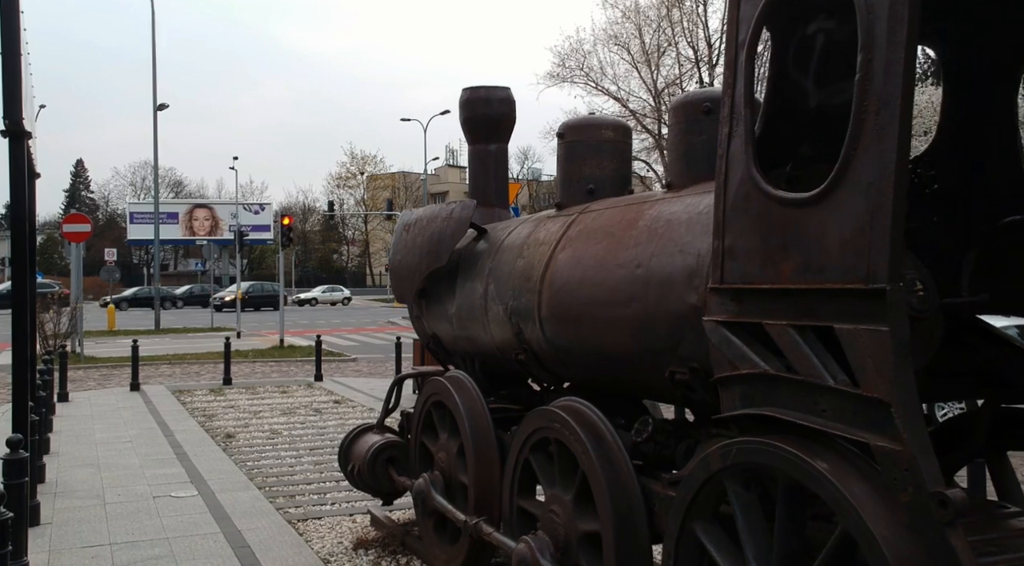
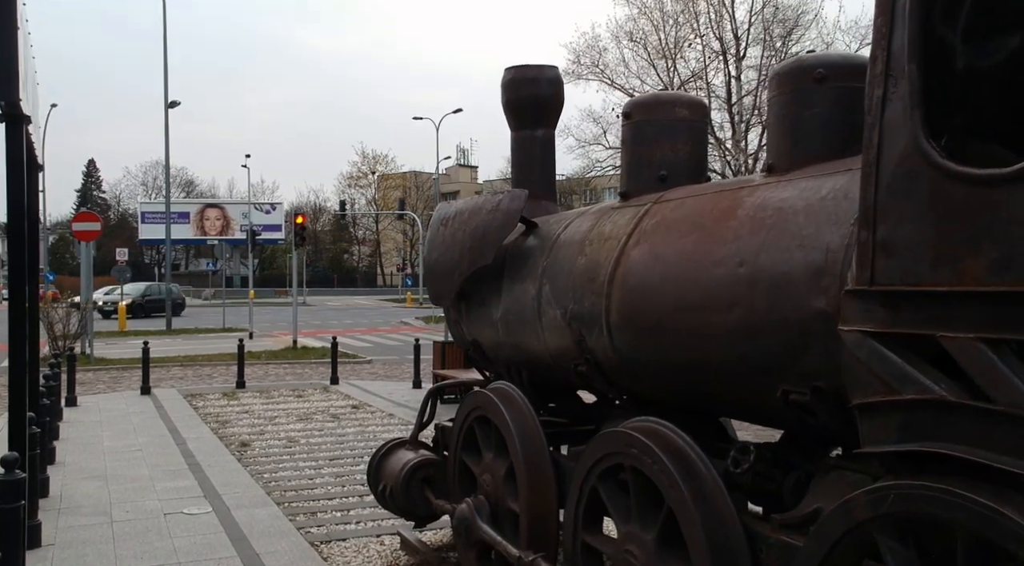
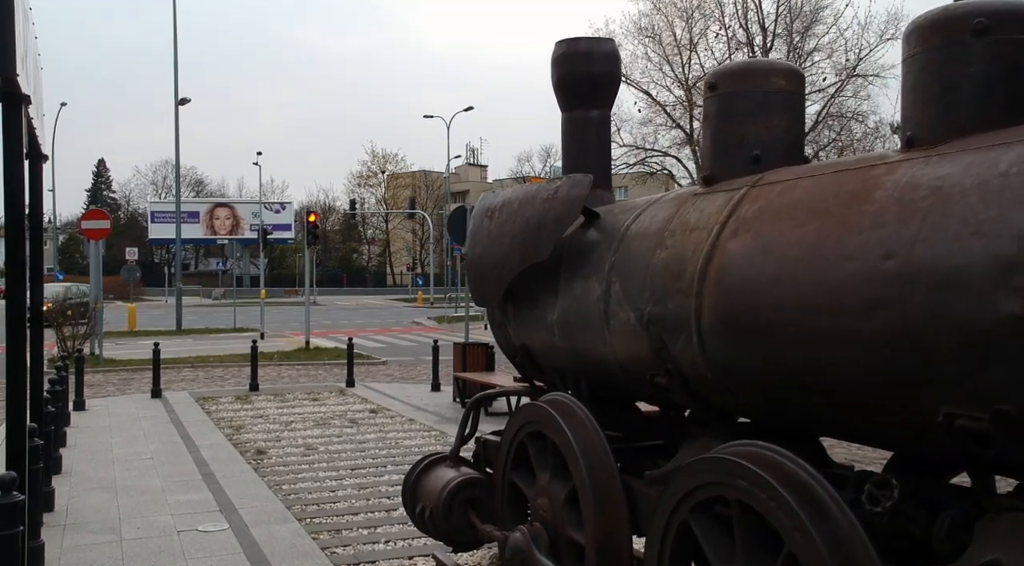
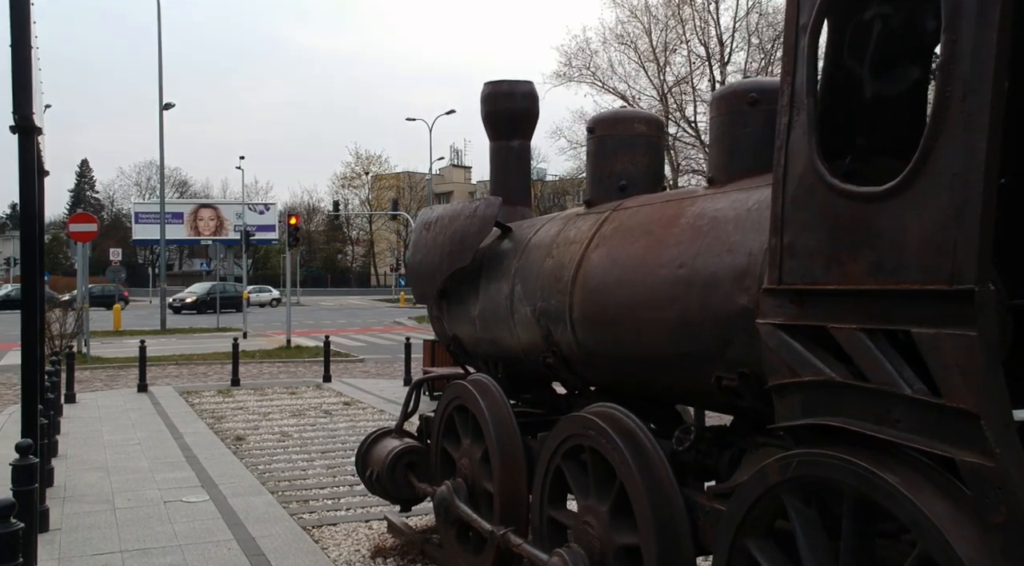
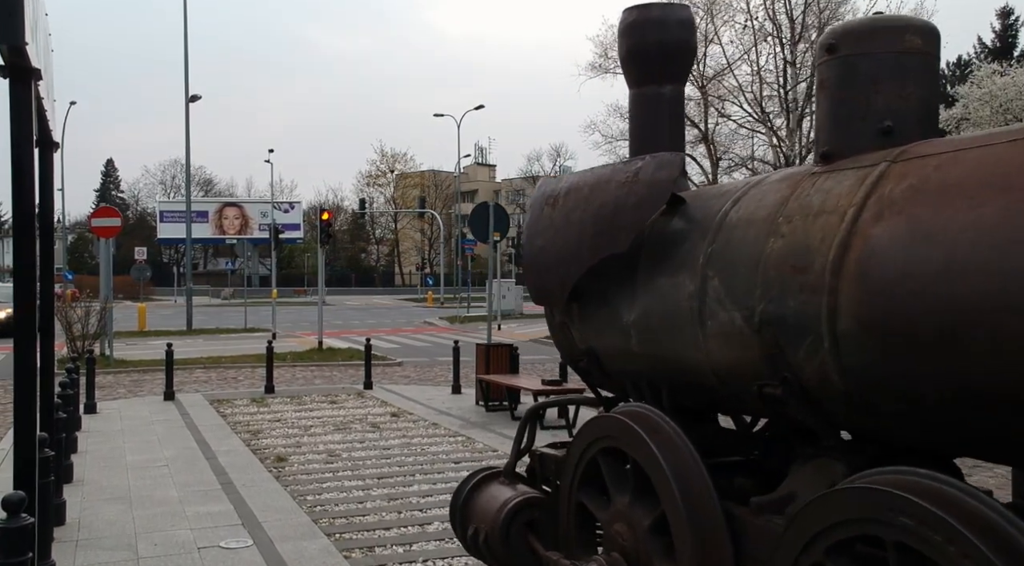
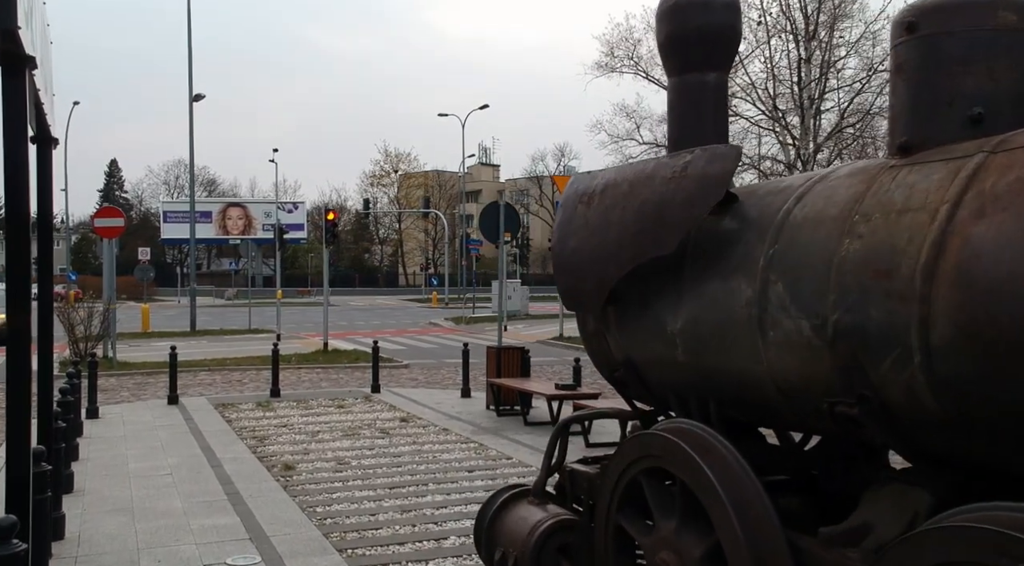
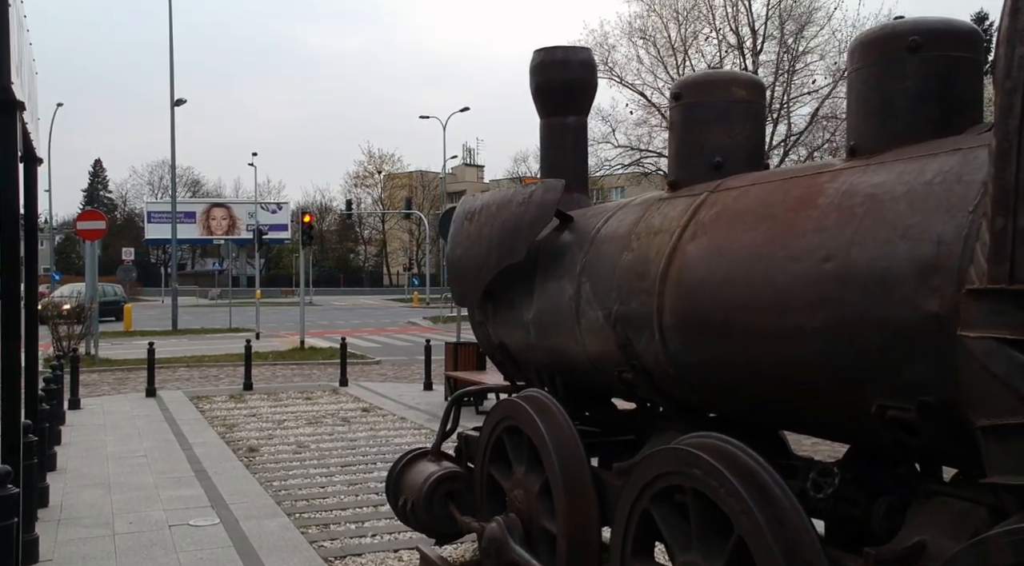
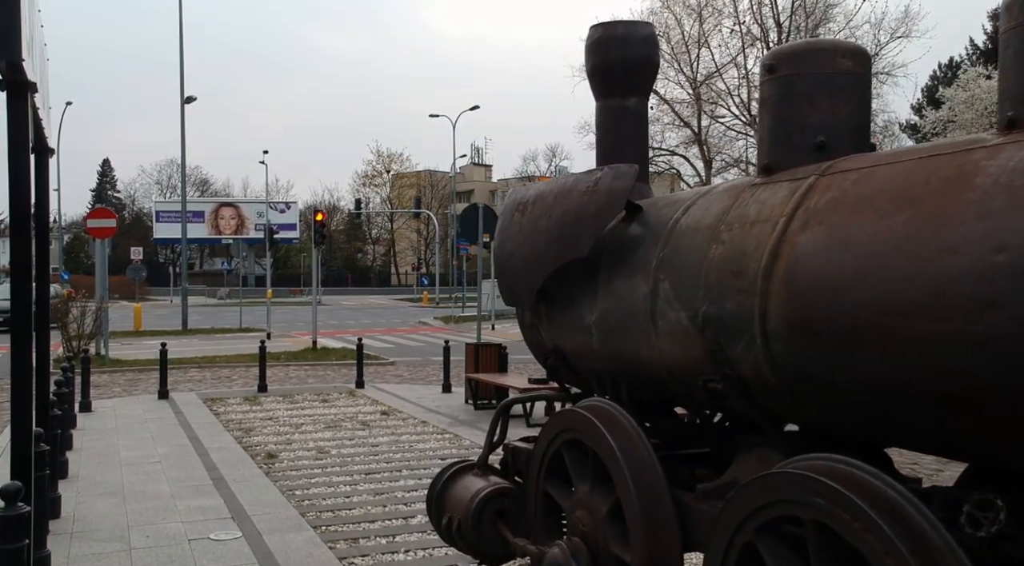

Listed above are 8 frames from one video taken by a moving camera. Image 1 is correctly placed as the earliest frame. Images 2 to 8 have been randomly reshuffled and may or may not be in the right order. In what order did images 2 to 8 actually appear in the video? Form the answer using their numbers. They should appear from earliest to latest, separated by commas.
4, 2, 7, 3, 8, 5, 6
